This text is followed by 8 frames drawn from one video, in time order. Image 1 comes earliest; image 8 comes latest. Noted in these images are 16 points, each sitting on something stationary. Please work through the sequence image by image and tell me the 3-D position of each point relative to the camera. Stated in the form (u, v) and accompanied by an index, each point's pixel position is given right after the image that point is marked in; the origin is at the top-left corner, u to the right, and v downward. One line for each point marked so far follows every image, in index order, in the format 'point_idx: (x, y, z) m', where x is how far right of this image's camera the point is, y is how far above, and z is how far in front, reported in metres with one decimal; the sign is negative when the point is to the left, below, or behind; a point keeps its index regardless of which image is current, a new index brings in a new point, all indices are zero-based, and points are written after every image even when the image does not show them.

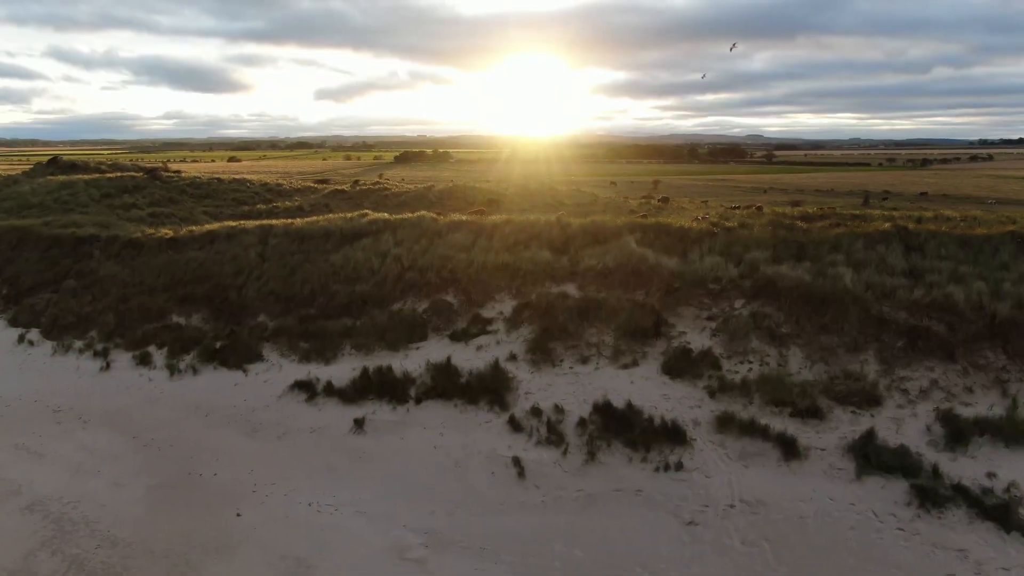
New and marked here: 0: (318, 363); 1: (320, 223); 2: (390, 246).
0: (-2.9, -1.1, +13.0) m
1: (-4.0, +1.4, +17.5) m
2: (-2.1, +0.8, +15.1) m
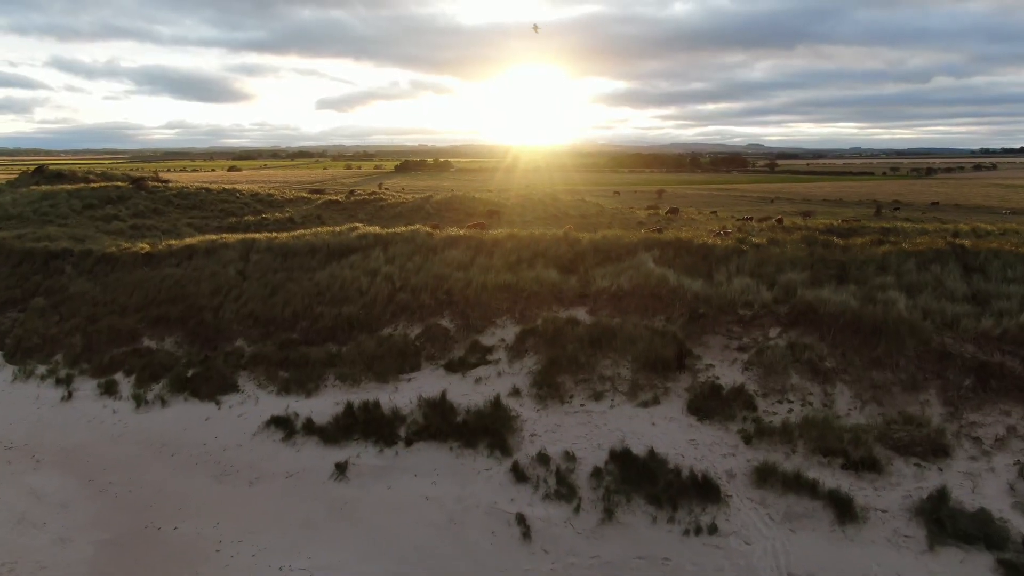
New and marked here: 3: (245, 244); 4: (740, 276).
0: (-2.9, -1.5, +11.6) m
1: (-3.9, +1.0, +16.1) m
2: (-2.1, +0.4, +13.7) m
3: (-5.1, +0.8, +16.4) m
4: (+2.8, +0.1, +10.6) m
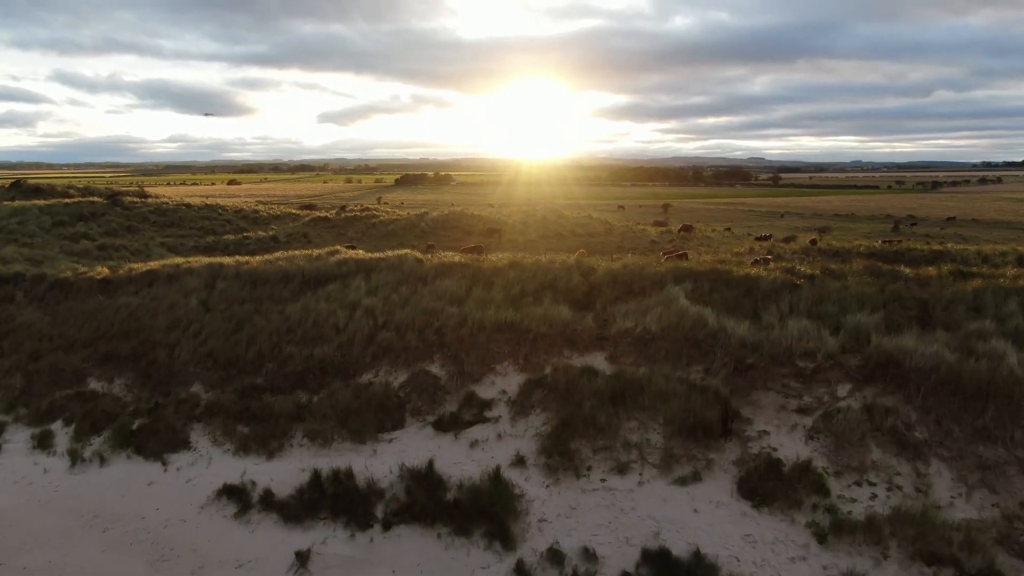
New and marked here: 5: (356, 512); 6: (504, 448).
0: (-2.8, -1.9, +9.6) m
1: (-3.9, +0.5, +14.2) m
2: (-2.1, 0.0, +11.8) m
3: (-5.0, +0.3, +14.4) m
4: (+2.8, -0.3, +8.6) m
5: (-1.5, -2.1, +8.2) m
6: (-0.1, -1.6, +8.5) m
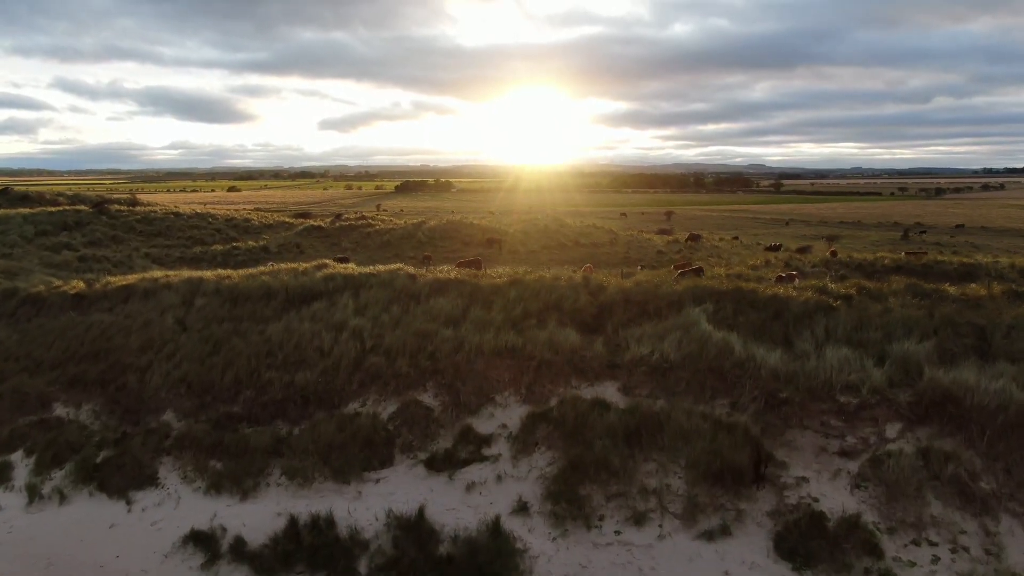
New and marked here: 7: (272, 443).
0: (-2.8, -2.1, +8.7) m
1: (-3.9, +0.2, +13.2) m
2: (-2.0, -0.3, +10.8) m
3: (-5.0, +0.1, +13.5) m
4: (+2.9, -0.5, +7.7) m
5: (-1.5, -2.3, +7.2) m
6: (-0.1, -1.8, +7.5) m
7: (-2.6, -1.6, +9.2) m
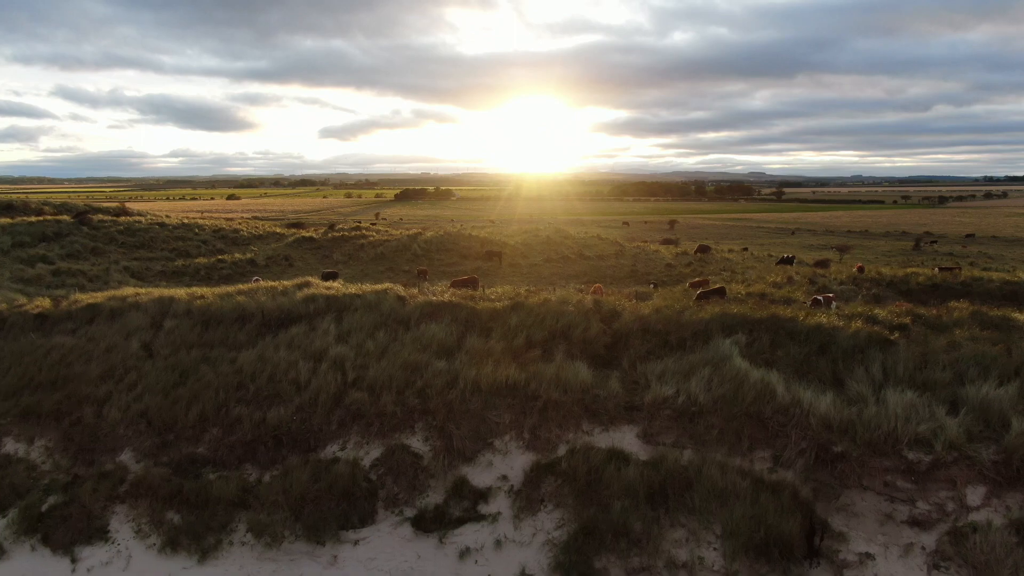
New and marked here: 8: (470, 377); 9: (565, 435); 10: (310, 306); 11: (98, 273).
0: (-2.8, -2.4, +7.5) m
1: (-3.8, -0.1, +12.1) m
2: (-2.0, -0.5, +9.7) m
3: (-5.0, -0.2, +12.3) m
4: (+2.9, -0.7, +6.5) m
5: (-1.5, -2.6, +6.0) m
6: (-0.1, -2.0, +6.3) m
7: (-2.6, -1.9, +8.0) m
8: (-0.4, -0.9, +8.1) m
9: (+0.4, -1.2, +7.1) m
10: (-2.5, -0.2, +10.7) m
11: (-9.1, +0.4, +18.9) m
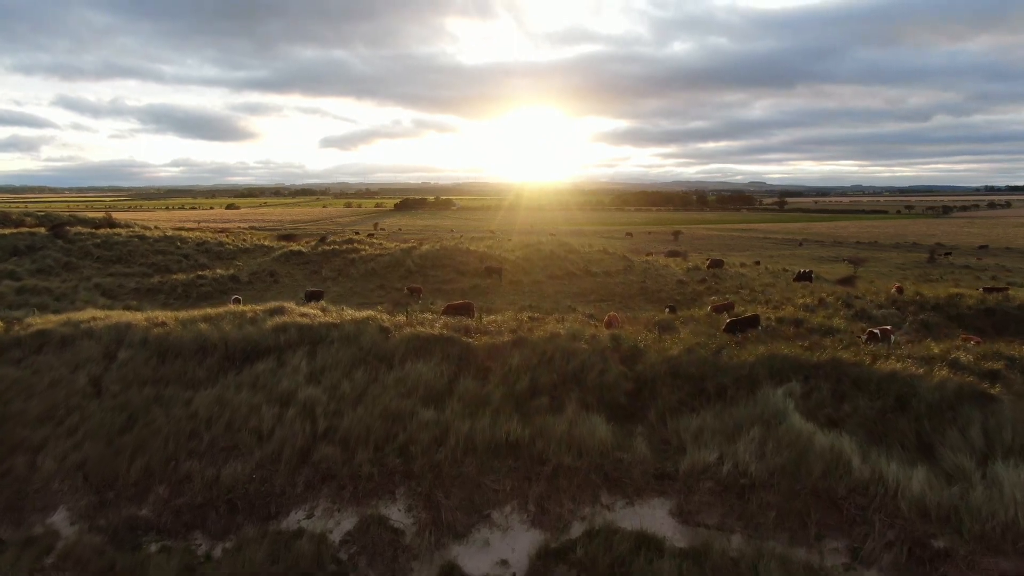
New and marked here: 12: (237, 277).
0: (-2.8, -2.6, +6.1) m
1: (-3.8, -0.4, +10.7) m
2: (-2.0, -0.8, +8.3) m
3: (-5.0, -0.6, +10.9) m
4: (+2.9, -1.0, +5.1) m
5: (-1.4, -2.8, +4.6) m
6: (0.0, -2.3, +4.9) m
7: (-2.5, -2.2, +6.6) m
8: (-0.4, -1.1, +6.7) m
9: (+0.4, -1.5, +5.7) m
10: (-2.5, -0.5, +9.3) m
11: (-9.1, 0.0, +17.5) m
12: (-6.4, +0.3, +19.9) m
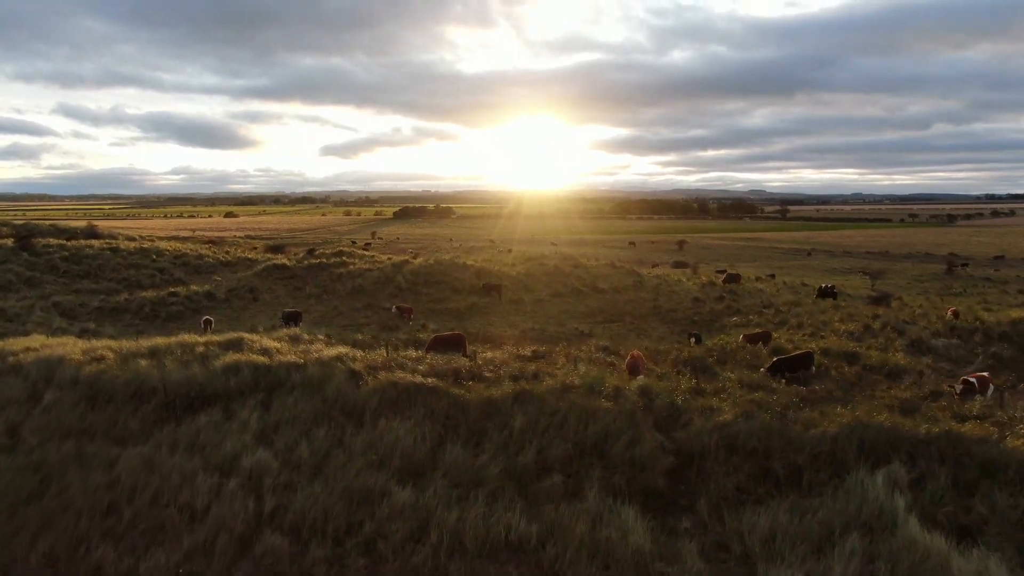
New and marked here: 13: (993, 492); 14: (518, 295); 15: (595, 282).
0: (-2.8, -2.9, +4.4) m
1: (-3.8, -0.7, +9.1) m
2: (-2.0, -1.1, +6.7) m
3: (-5.0, -0.8, +9.3) m
4: (+2.9, -1.2, +3.5) m
5: (-1.4, -3.0, +2.9) m
6: (0.0, -2.5, +3.3) m
7: (-2.5, -2.4, +5.0) m
8: (-0.4, -1.4, +5.1) m
9: (+0.5, -1.7, +4.1) m
10: (-2.5, -0.8, +7.7) m
11: (-9.1, -0.4, +15.9) m
12: (-6.4, -0.1, +18.3) m
13: (+2.4, -1.0, +4.3) m
14: (+0.1, -0.1, +17.4) m
15: (+1.8, +0.2, +19.0) m
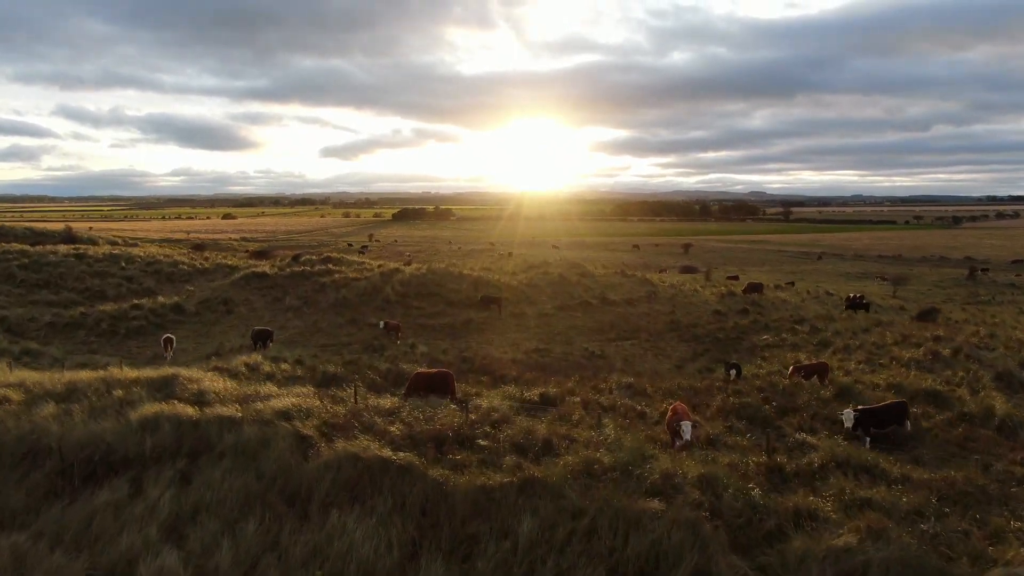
0: (-2.8, -3.1, +2.7) m
1: (-3.8, -0.9, +7.3) m
2: (-2.0, -1.3, +4.9) m
3: (-5.0, -1.1, +7.6) m
4: (+2.9, -1.4, +1.7) m
5: (-1.4, -3.2, +1.2) m
6: (0.0, -2.7, +1.5) m
7: (-2.5, -2.6, +3.2) m
8: (-0.3, -1.6, +3.3) m
9: (+0.5, -1.9, +2.4) m
10: (-2.5, -1.0, +5.9) m
11: (-9.1, -0.6, +14.1) m
12: (-6.4, -0.3, +16.6) m
13: (+2.4, -1.2, +2.6) m
14: (+0.1, -0.3, +15.7) m
15: (+1.8, -0.1, +17.3) m
